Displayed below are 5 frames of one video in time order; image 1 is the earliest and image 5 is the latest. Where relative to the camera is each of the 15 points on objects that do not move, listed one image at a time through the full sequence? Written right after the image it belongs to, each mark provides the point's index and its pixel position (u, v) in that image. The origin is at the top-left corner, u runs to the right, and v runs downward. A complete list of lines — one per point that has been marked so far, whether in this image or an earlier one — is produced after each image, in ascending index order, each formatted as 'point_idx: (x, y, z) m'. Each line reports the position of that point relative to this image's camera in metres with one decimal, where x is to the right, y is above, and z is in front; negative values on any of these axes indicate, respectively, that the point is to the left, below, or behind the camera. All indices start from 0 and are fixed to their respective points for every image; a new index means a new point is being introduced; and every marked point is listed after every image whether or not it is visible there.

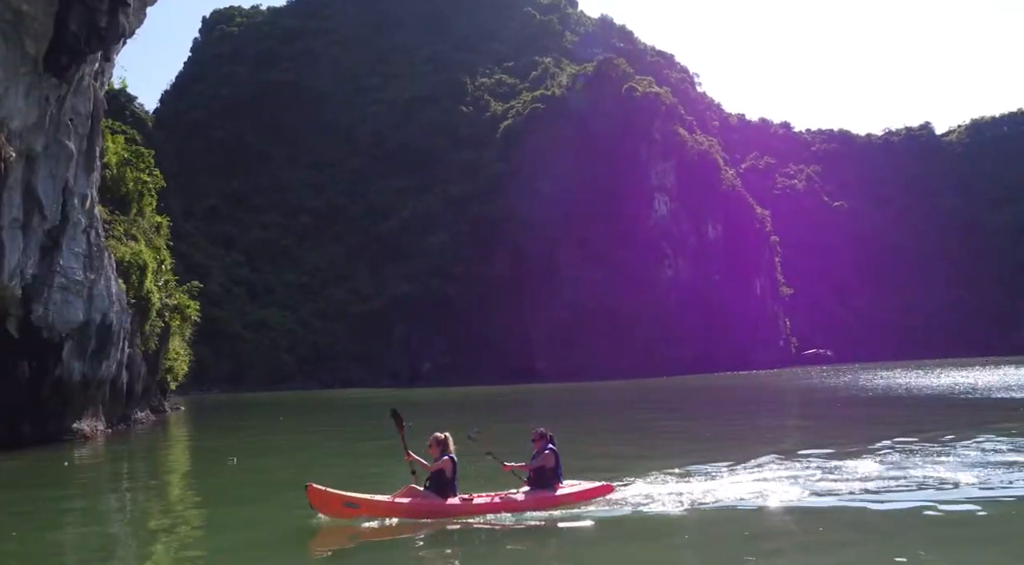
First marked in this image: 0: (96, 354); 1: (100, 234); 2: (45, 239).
0: (-8.6, -1.5, +17.9) m
1: (-8.6, +1.0, +18.0) m
2: (-8.8, +0.9, +16.2) m
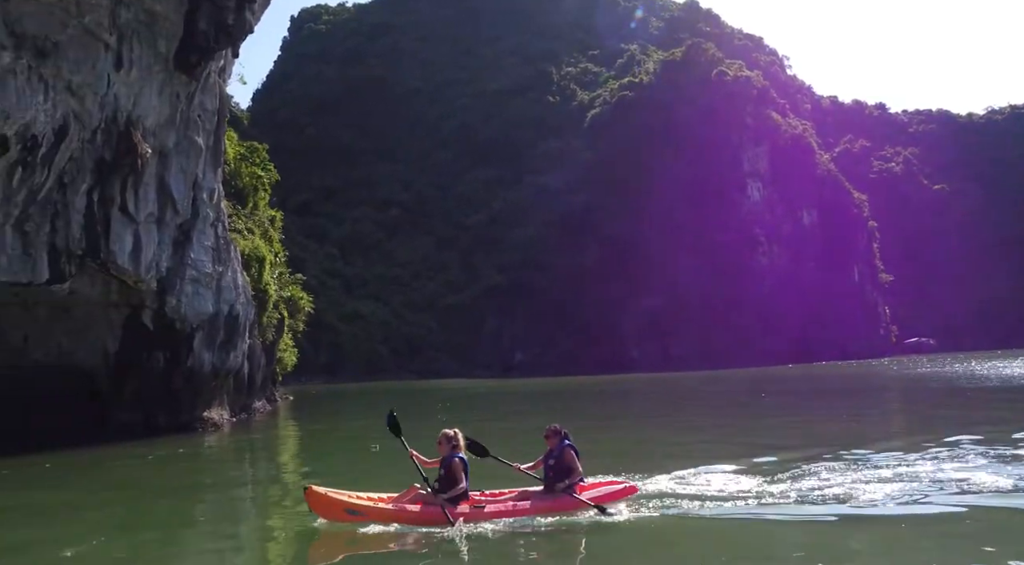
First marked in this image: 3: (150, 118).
0: (-6.2, -1.4, +18.3) m
1: (-6.2, +1.2, +18.5) m
2: (-6.6, +1.0, +16.6) m
3: (-6.7, +3.1, +15.6) m
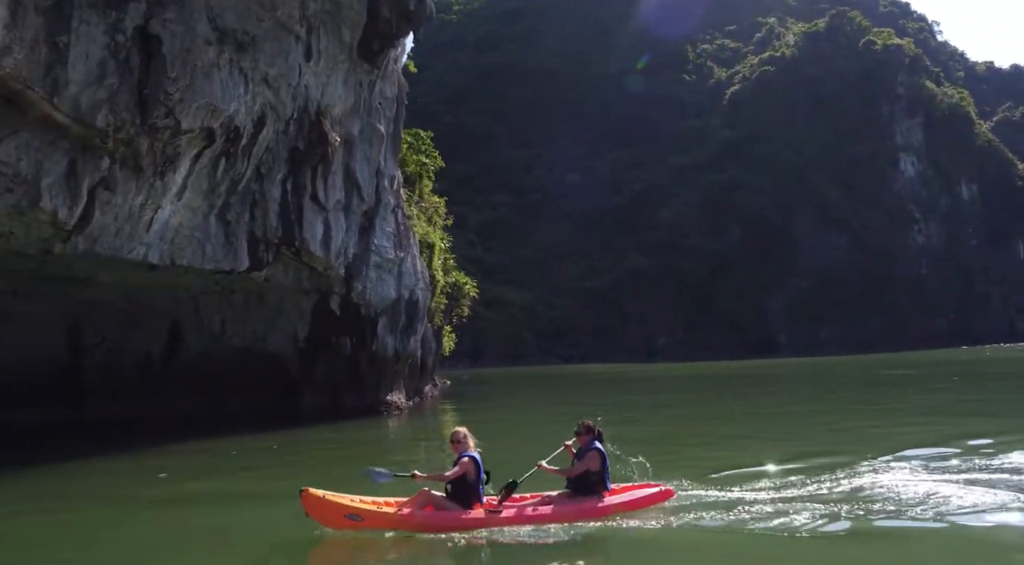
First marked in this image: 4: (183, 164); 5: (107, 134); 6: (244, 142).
0: (-2.4, -1.1, +18.6) m
1: (-2.4, +1.5, +18.7) m
2: (-3.0, +1.3, +16.9) m
3: (-3.3, +3.3, +15.9) m
4: (-5.2, +1.9, +13.3) m
5: (-5.7, +2.1, +11.7) m
6: (-4.5, +2.3, +14.0) m
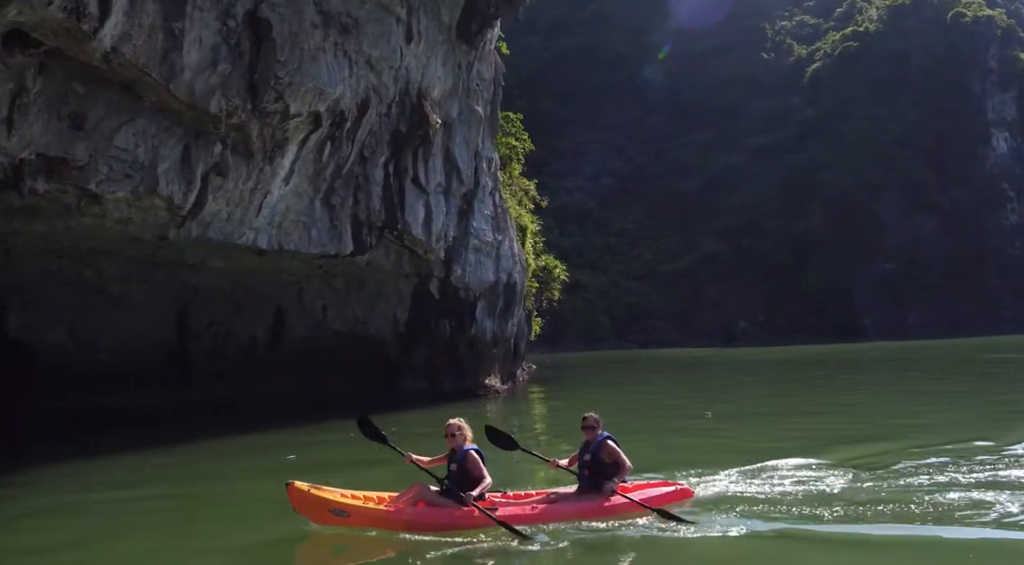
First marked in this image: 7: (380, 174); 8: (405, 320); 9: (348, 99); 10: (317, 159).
0: (-0.3, -0.7, +18.5) m
1: (-0.4, +1.8, +18.5) m
2: (-1.1, +1.6, +16.8) m
3: (-1.4, +3.6, +15.8) m
4: (-3.5, +2.1, +13.3) m
5: (-4.1, +2.3, +11.8) m
6: (-2.7, +2.6, +14.0) m
7: (-2.4, +1.9, +15.0) m
8: (-2.2, -0.8, +16.9) m
9: (-2.7, +3.0, +13.7) m
10: (-3.2, +2.0, +13.9) m
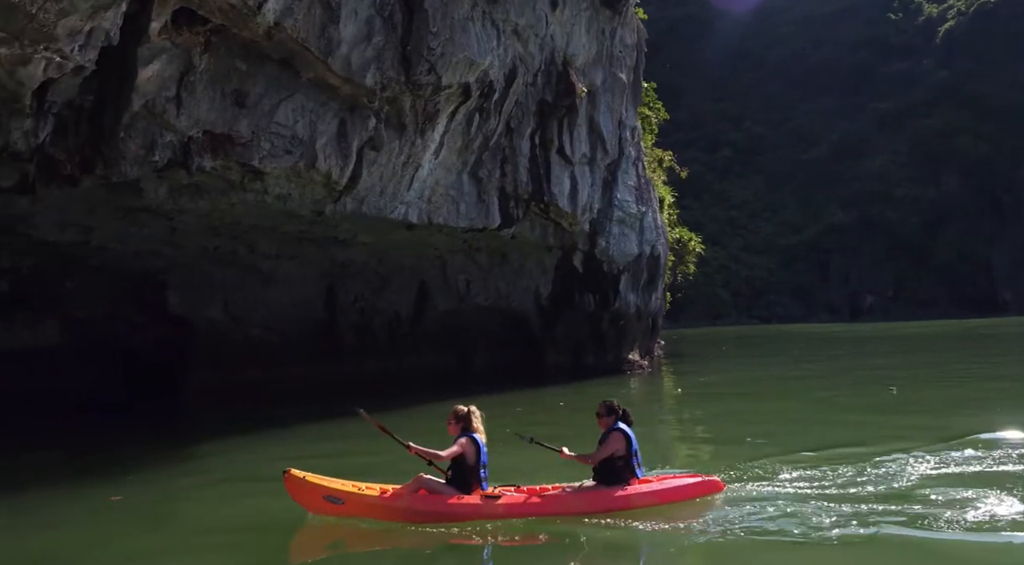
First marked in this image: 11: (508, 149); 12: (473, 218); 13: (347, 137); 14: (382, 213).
0: (+2.6, -0.1, +18.1) m
1: (+2.6, +2.4, +18.1) m
2: (+1.7, +2.1, +16.4) m
3: (+1.2, +4.1, +15.4) m
4: (-1.0, +2.5, +13.2) m
5: (-1.8, +2.7, +11.7) m
6: (-0.2, +3.1, +13.8) m
7: (+0.2, +2.4, +14.7) m
8: (+0.6, -0.3, +16.7) m
9: (-0.2, +3.4, +13.4) m
10: (-0.7, +2.5, +13.7) m
11: (-0.1, +2.3, +14.5) m
12: (-0.7, +1.1, +14.3) m
13: (-2.3, +2.1, +12.0) m
14: (-2.0, +1.1, +13.1) m
